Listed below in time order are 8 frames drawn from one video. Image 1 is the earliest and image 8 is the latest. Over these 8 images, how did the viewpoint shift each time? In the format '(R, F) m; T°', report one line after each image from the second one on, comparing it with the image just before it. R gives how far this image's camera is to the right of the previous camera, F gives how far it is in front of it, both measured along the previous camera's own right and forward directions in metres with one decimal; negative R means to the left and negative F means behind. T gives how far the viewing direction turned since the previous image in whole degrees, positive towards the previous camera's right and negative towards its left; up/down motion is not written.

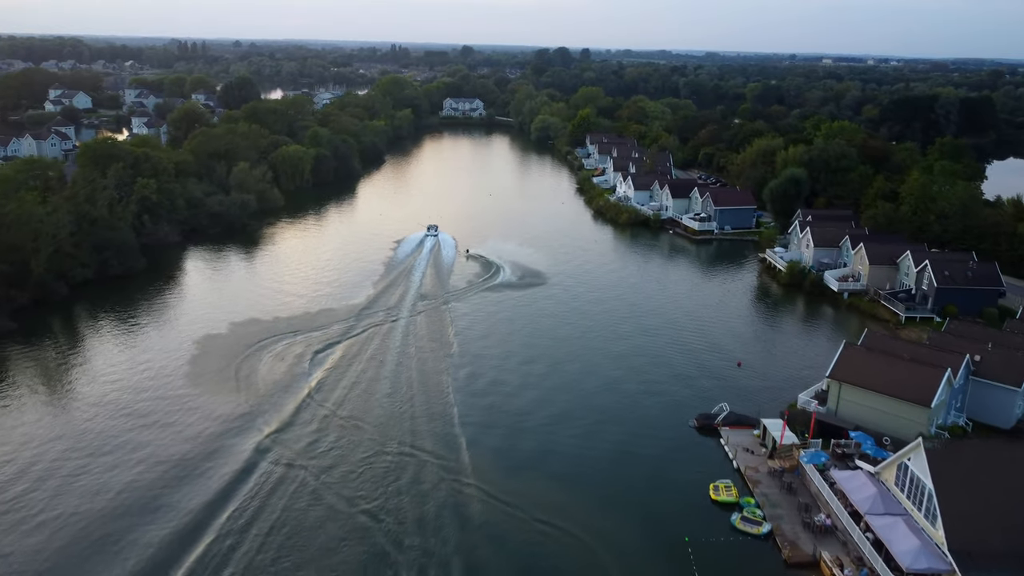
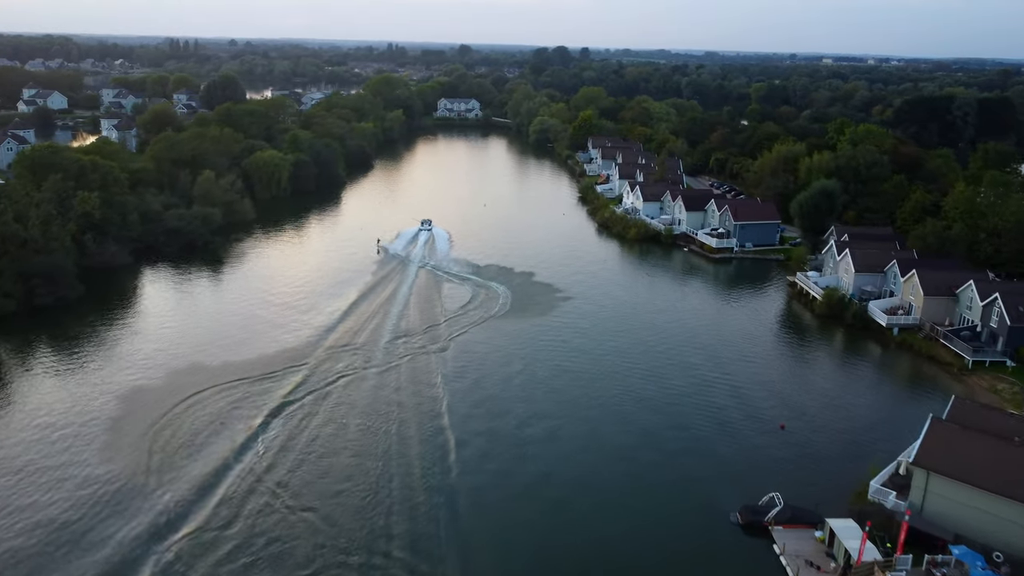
(+0.1, +4.5) m; 0°
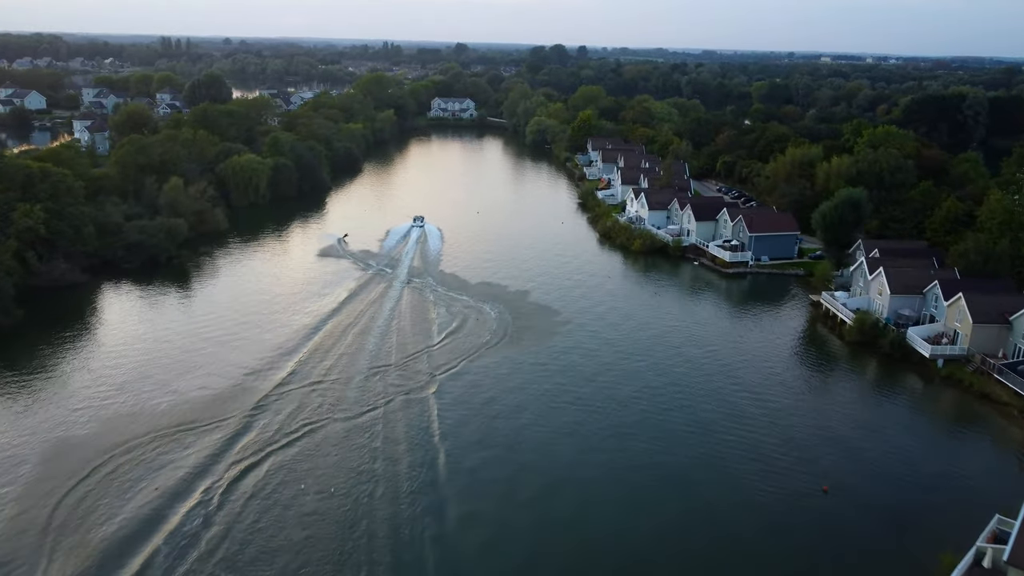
(+0.1, +3.2) m; 0°
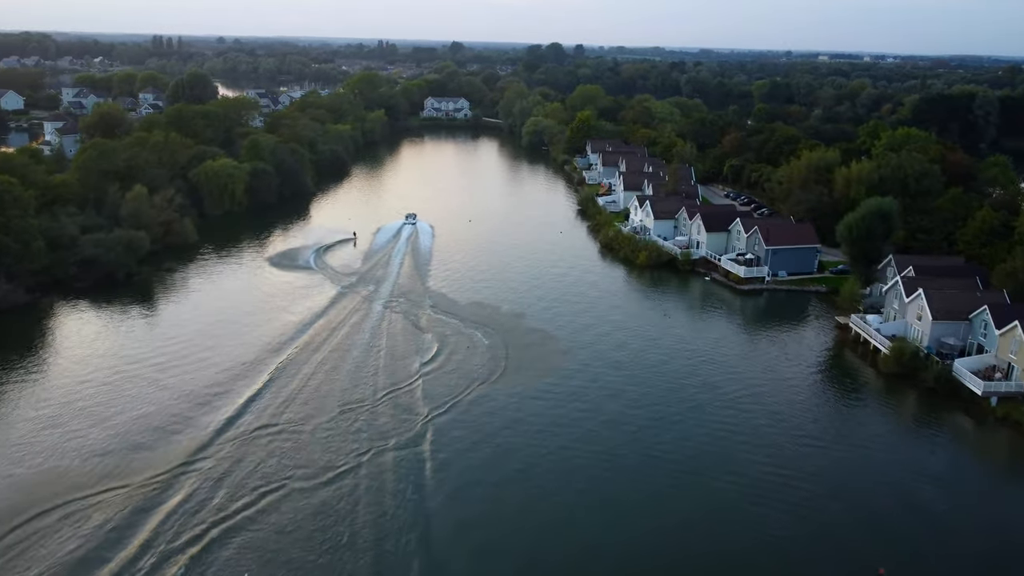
(+0.1, +3.0) m; 0°
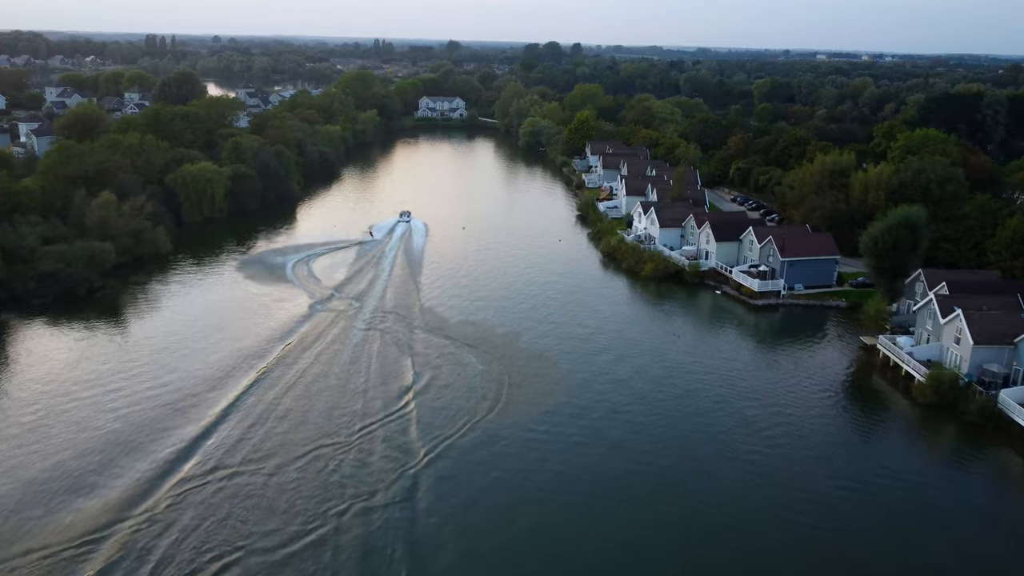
(+0.1, +2.3) m; 0°
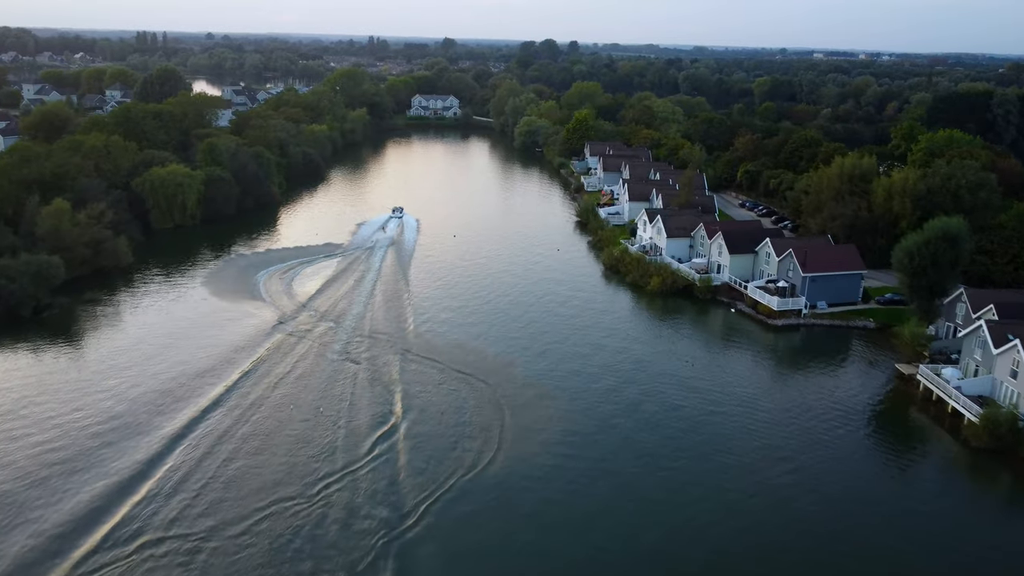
(+0.1, +2.7) m; 0°
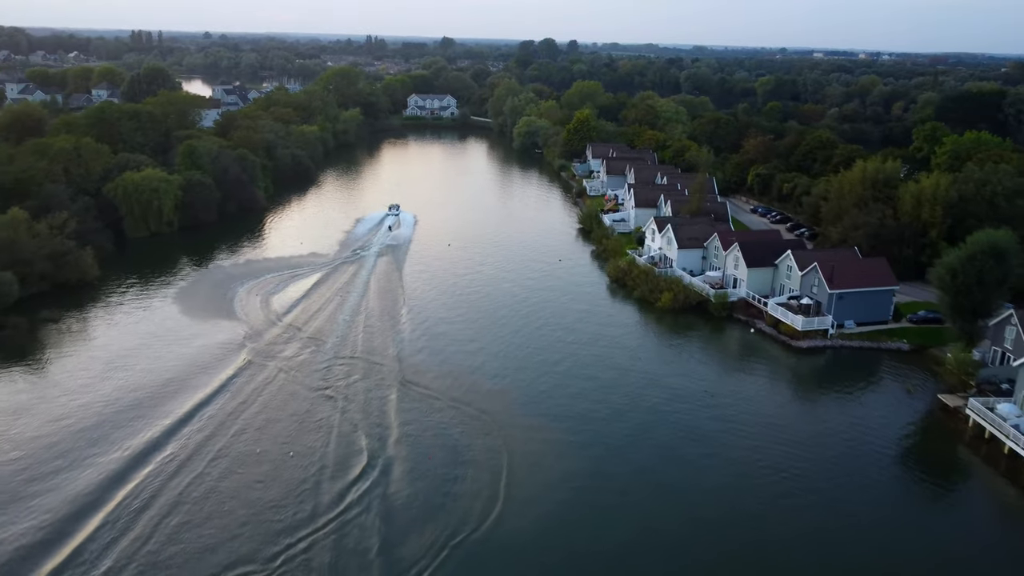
(0.0, +2.3) m; 0°
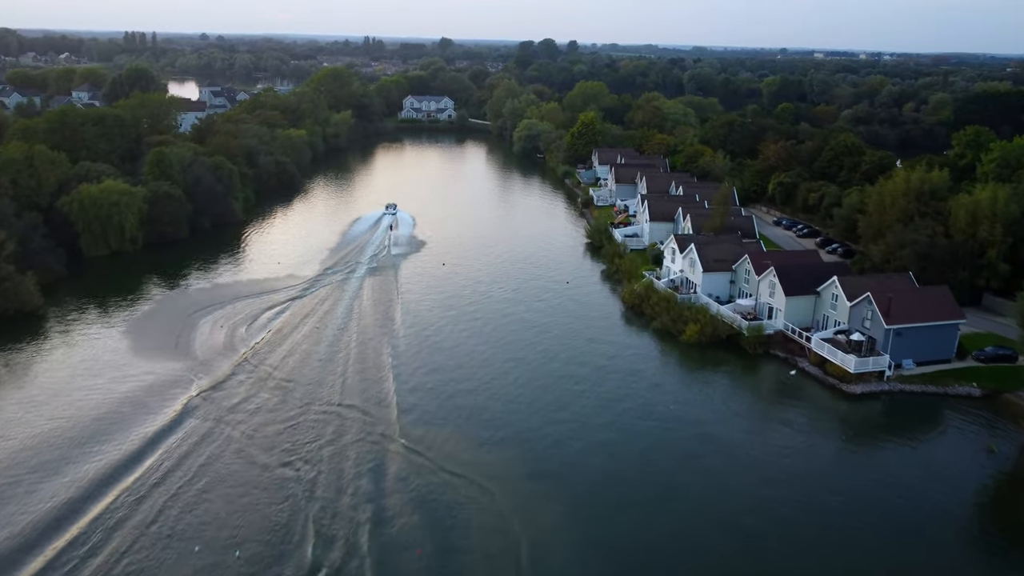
(-0.1, +3.5) m; 0°
